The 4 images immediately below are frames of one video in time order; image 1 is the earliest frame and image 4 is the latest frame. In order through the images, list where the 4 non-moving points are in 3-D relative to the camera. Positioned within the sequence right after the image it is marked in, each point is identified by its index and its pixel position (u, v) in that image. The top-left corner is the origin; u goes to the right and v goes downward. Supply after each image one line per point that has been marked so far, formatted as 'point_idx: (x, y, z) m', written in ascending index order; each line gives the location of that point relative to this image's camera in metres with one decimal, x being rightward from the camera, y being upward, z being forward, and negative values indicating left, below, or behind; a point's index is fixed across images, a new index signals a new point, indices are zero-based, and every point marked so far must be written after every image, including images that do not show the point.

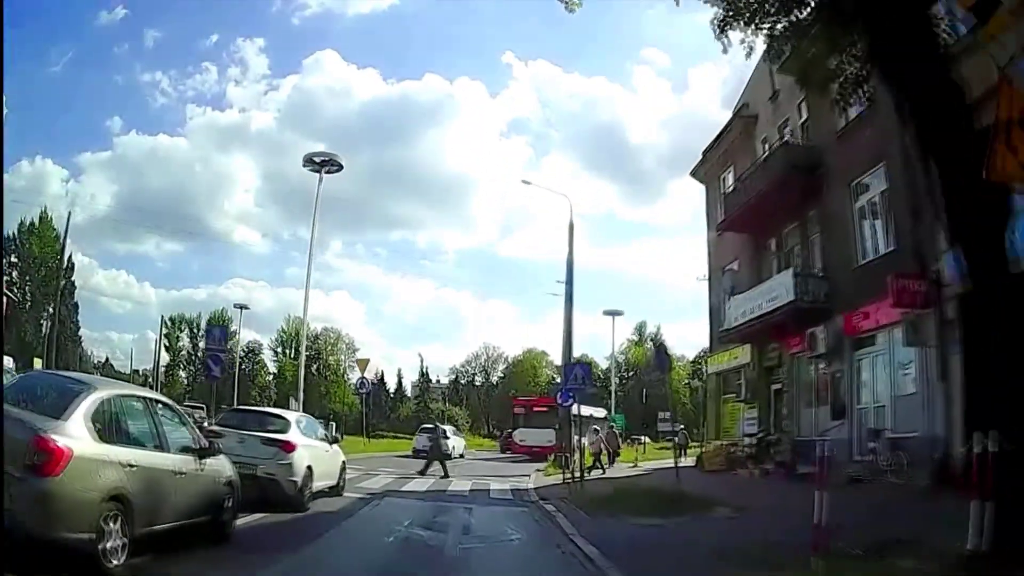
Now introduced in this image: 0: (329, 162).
0: (-3.4, +2.3, +17.4) m
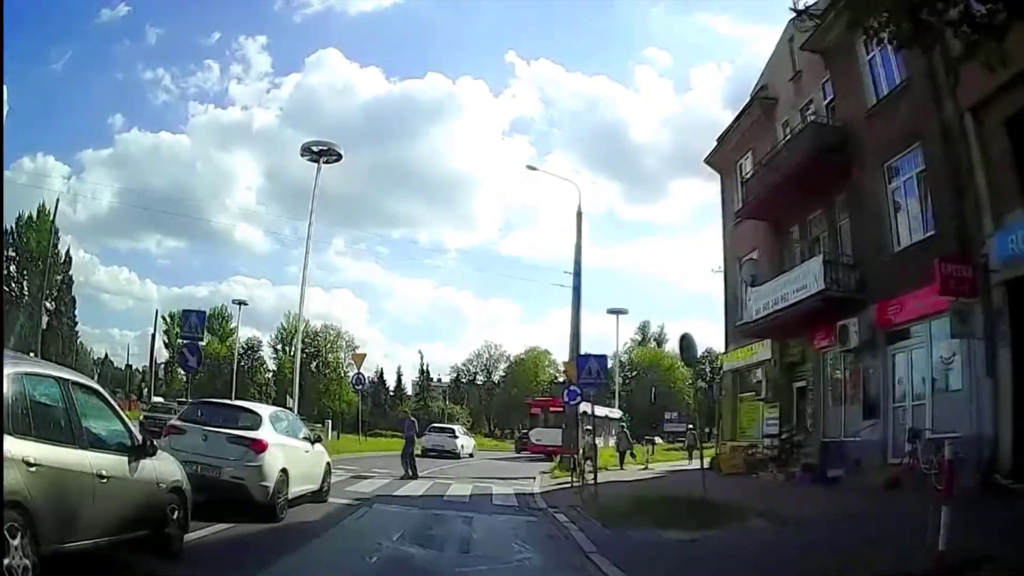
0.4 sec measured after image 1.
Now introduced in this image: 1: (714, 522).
0: (-3.3, +2.5, +16.9) m
1: (+1.6, -1.8, +7.4) m
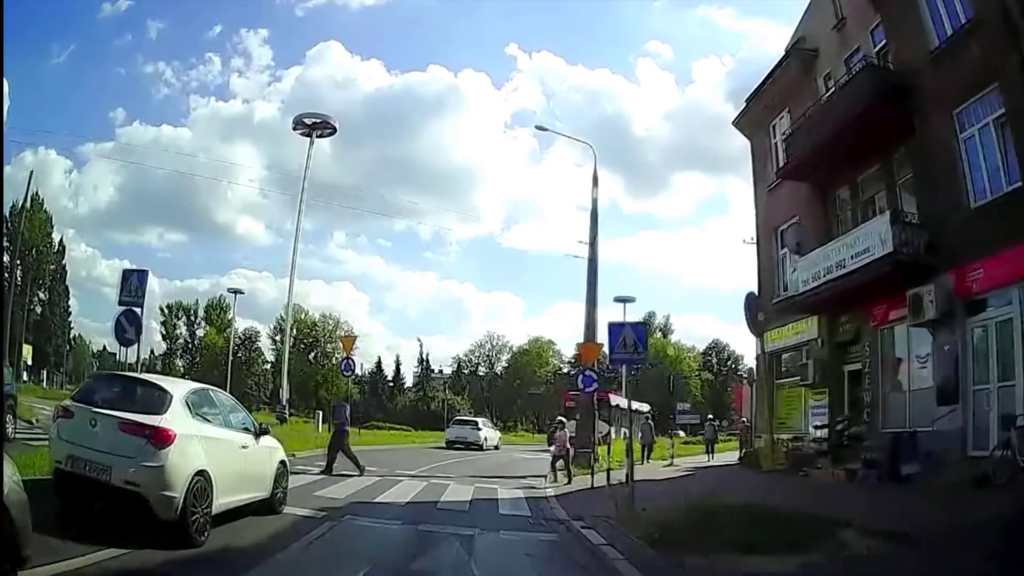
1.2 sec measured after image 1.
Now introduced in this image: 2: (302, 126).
0: (-3.3, +2.7, +15.8) m
1: (+1.6, -1.6, +6.3) m
2: (-3.5, +2.7, +15.5) m
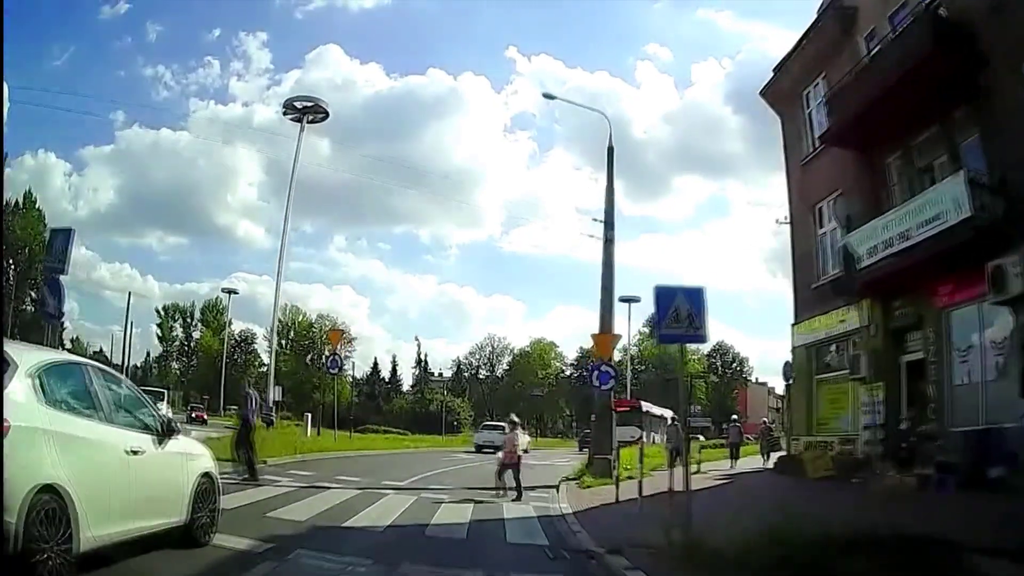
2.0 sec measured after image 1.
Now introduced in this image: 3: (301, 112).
0: (-3.2, +2.8, +14.9) m
1: (+1.7, -1.5, +5.4) m
2: (-3.5, +2.8, +14.6) m
3: (-3.4, +2.8, +15.1) m
